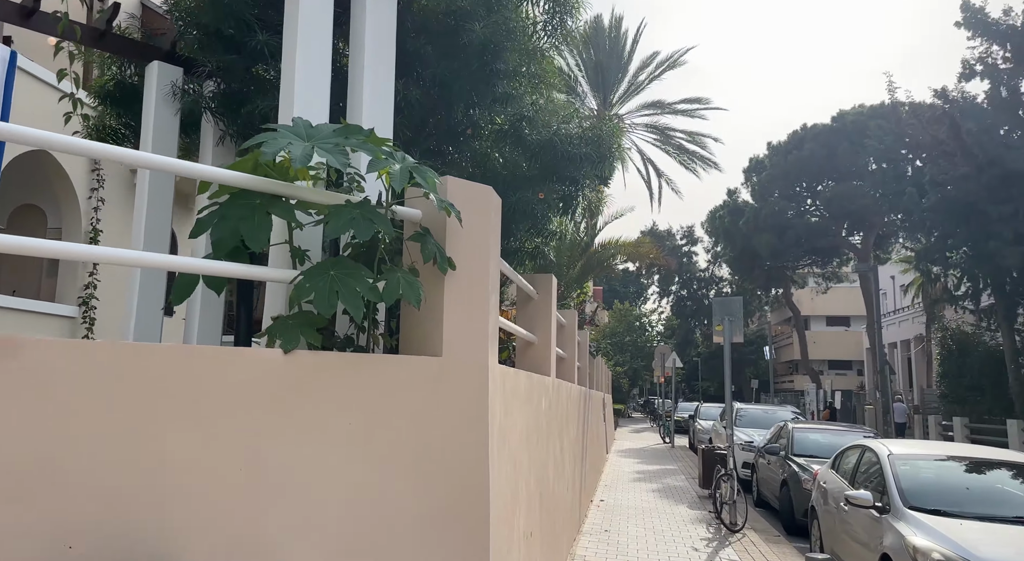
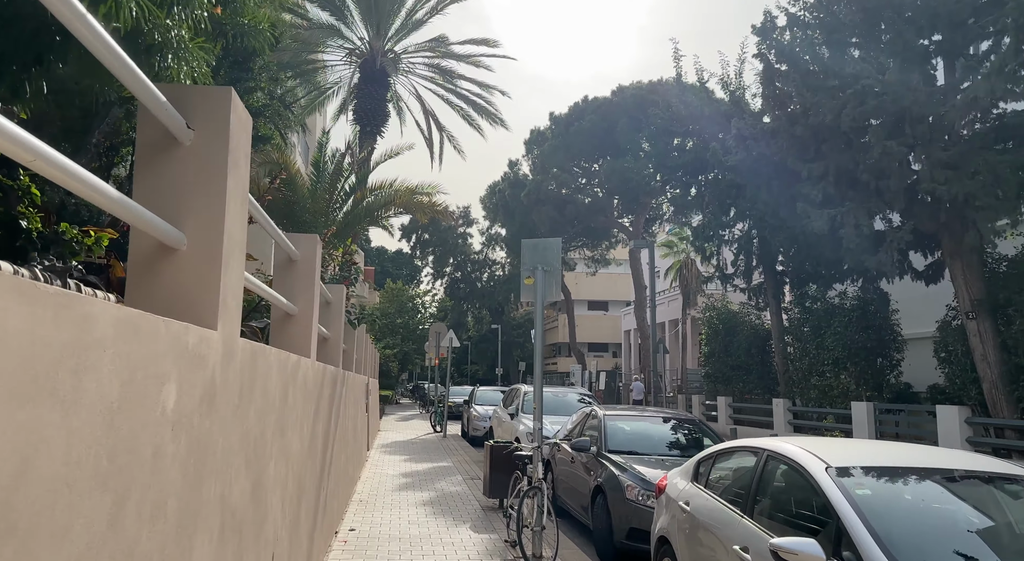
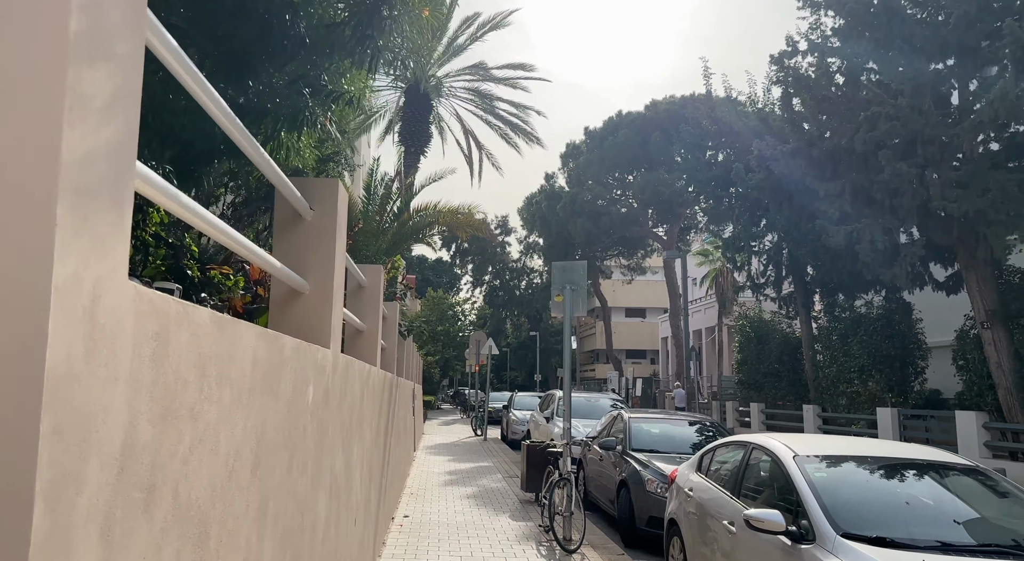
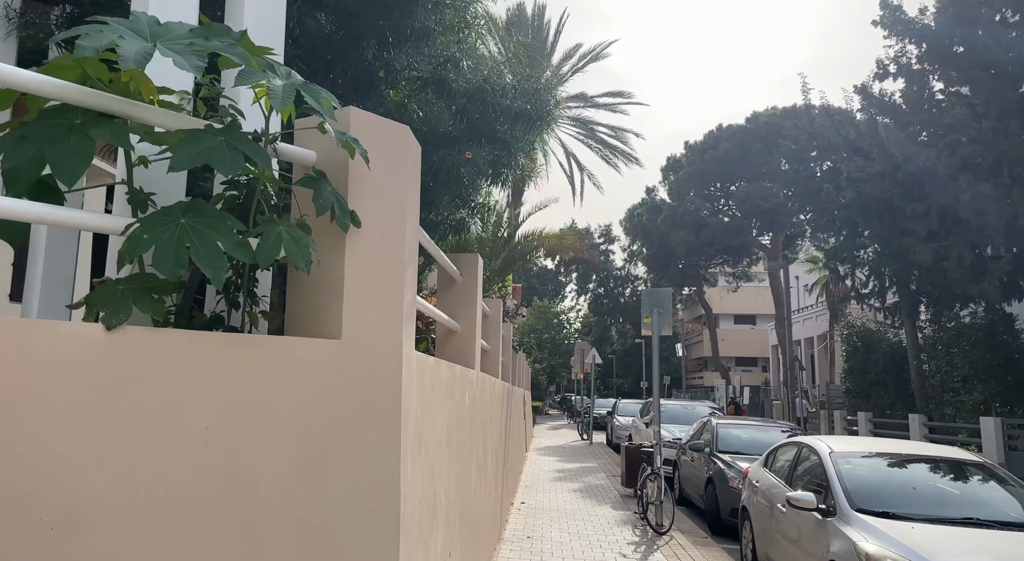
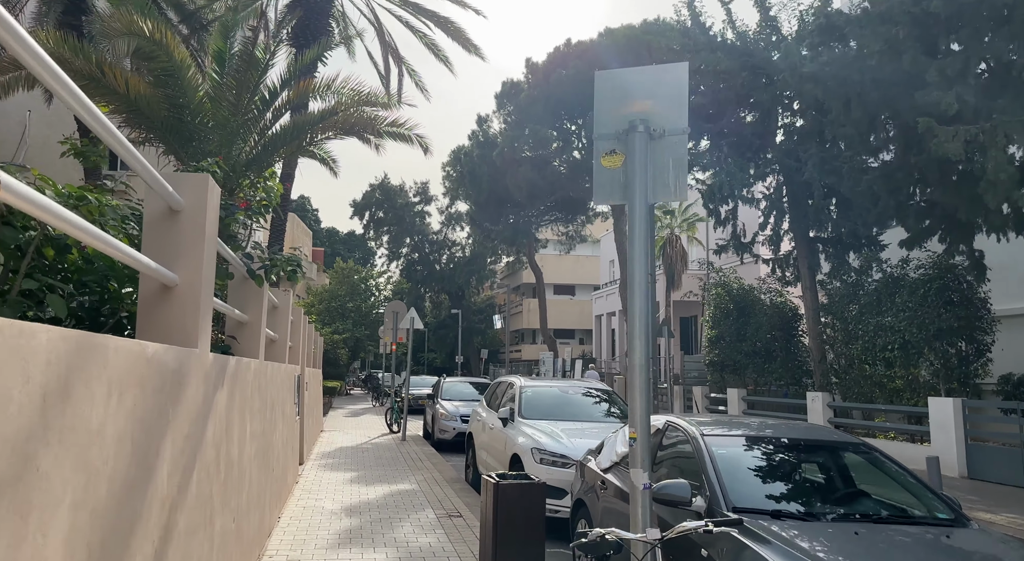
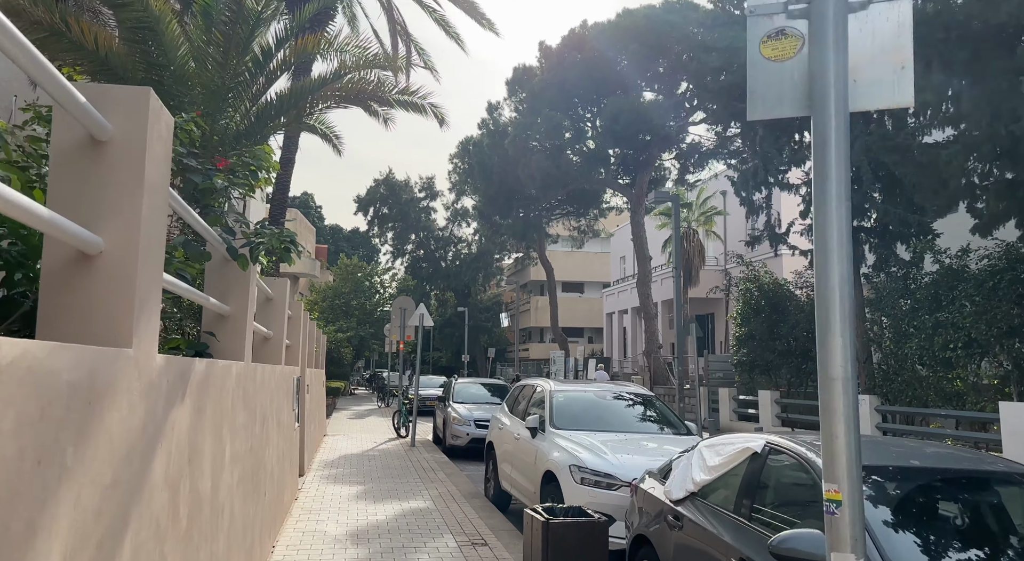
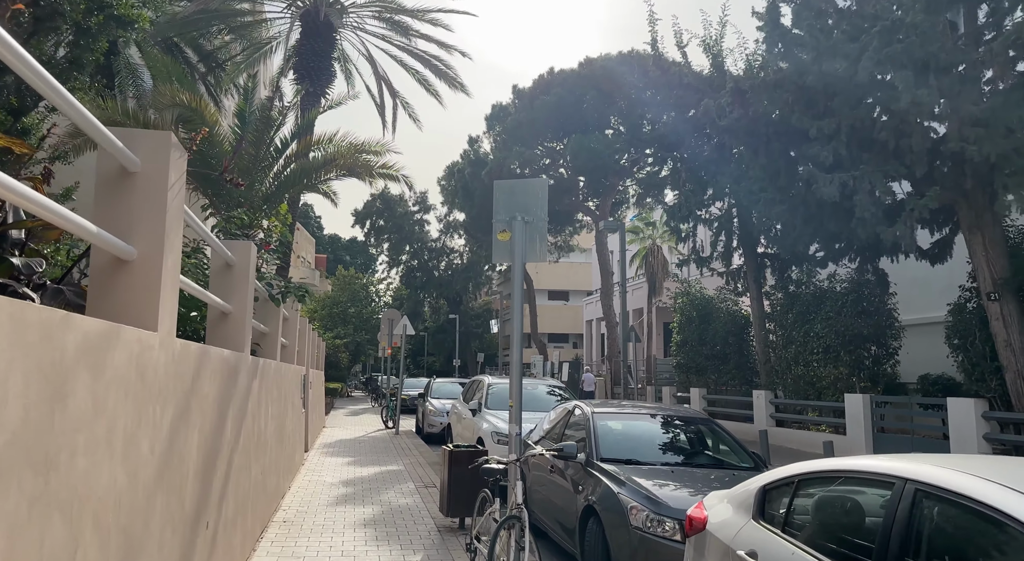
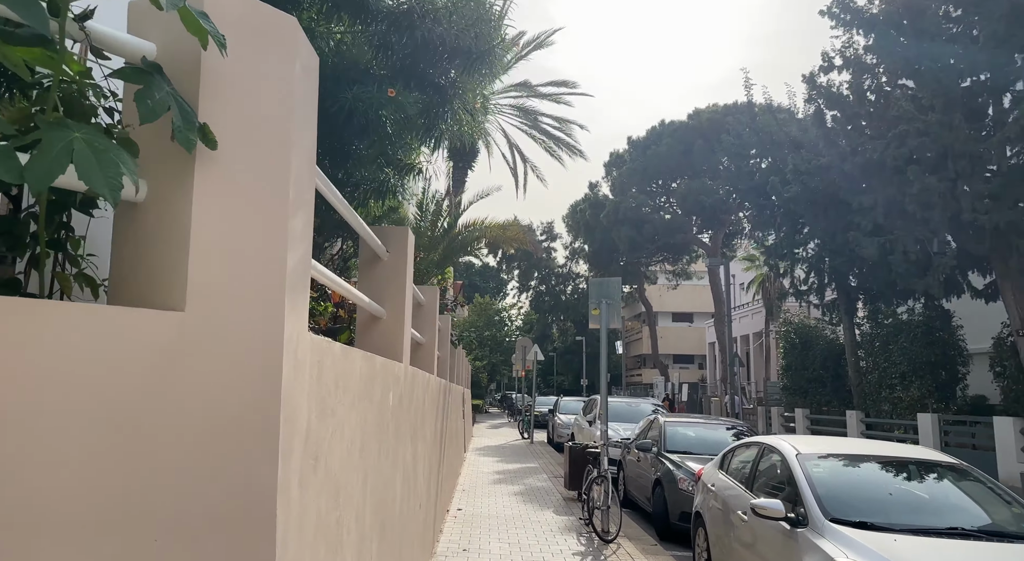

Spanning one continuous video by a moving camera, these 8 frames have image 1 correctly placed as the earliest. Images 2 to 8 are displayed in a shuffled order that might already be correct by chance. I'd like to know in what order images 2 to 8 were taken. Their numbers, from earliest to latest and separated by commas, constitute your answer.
4, 8, 3, 2, 7, 5, 6
